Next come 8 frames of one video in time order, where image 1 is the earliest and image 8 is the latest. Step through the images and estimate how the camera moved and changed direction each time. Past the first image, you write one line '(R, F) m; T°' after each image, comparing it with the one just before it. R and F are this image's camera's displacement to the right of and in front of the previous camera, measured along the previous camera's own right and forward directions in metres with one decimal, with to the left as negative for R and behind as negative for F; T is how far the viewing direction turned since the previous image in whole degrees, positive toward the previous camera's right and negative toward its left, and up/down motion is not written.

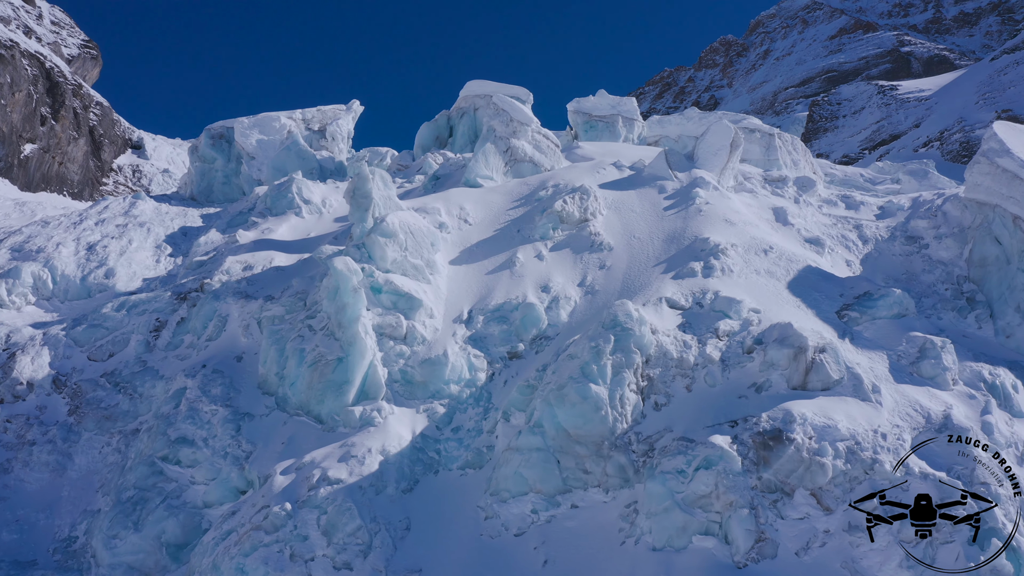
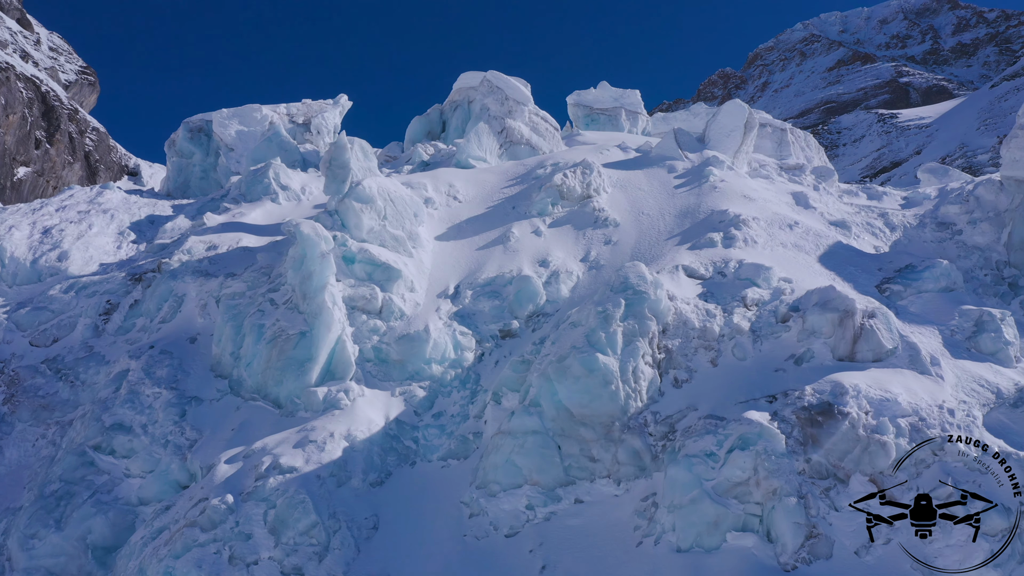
(+0.1, +2.1) m; 0°
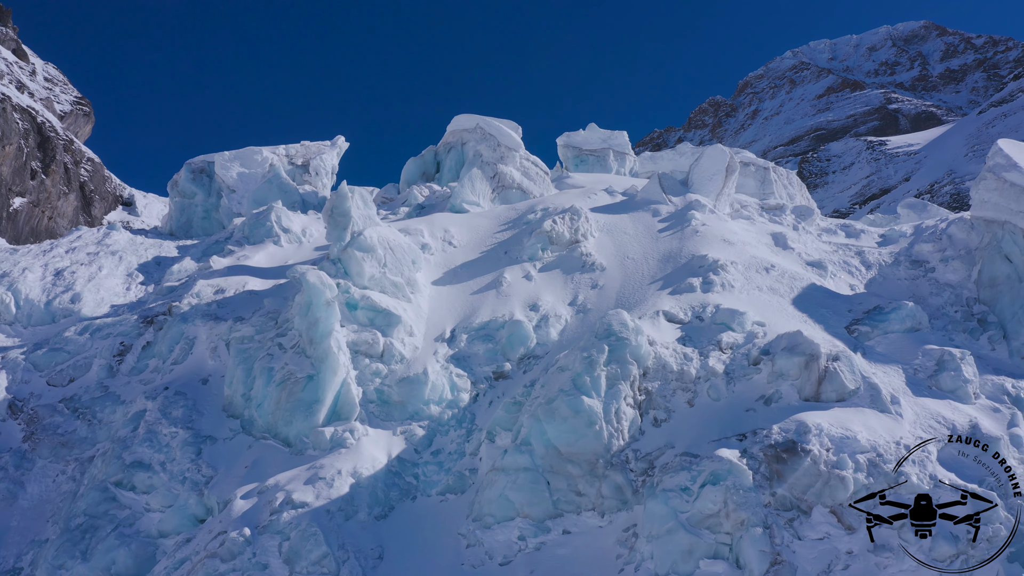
(0.0, -1.0) m; 0°
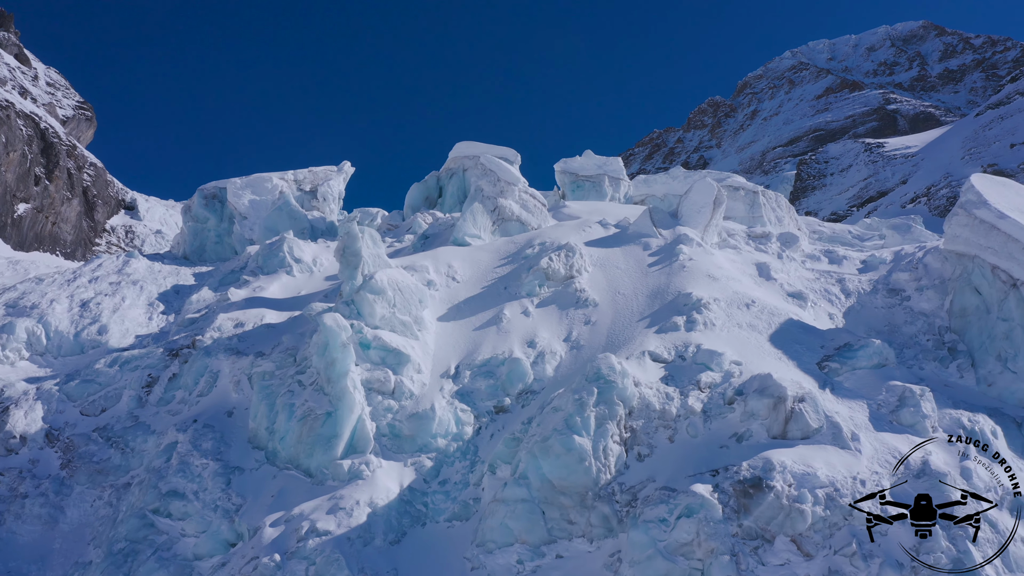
(0.0, -1.4) m; 0°
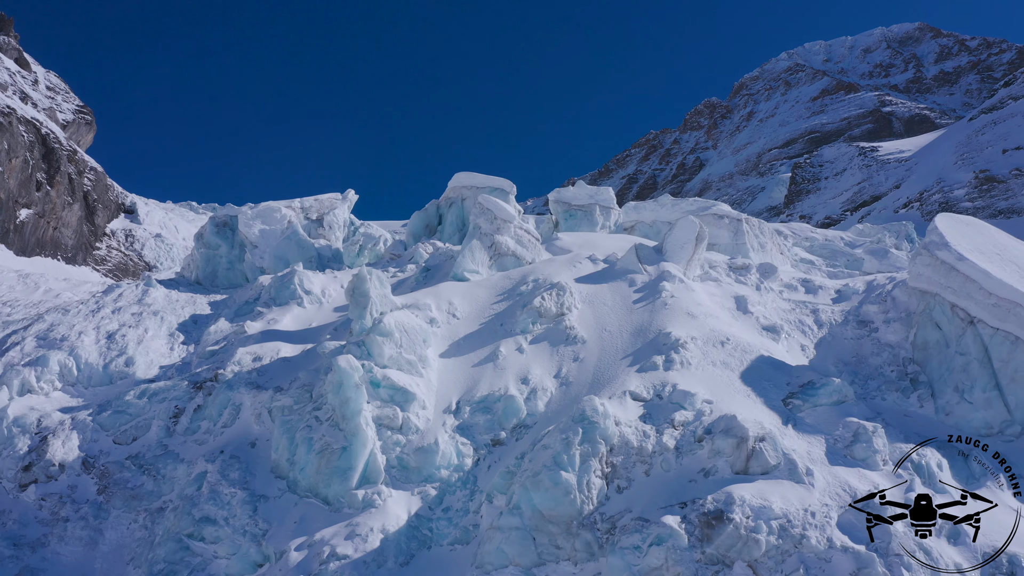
(0.0, -1.8) m; 0°
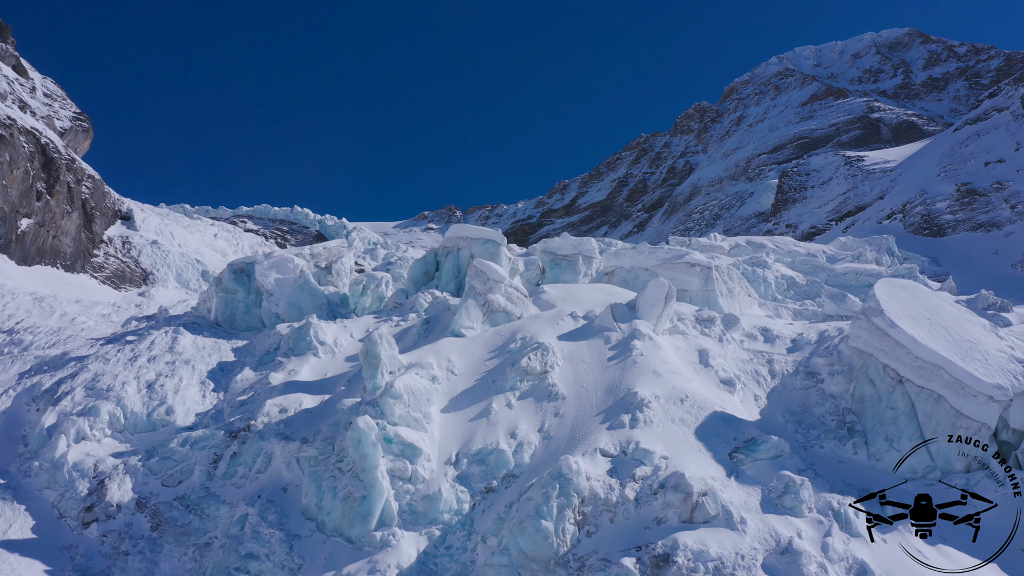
(0.0, -3.6) m; 0°
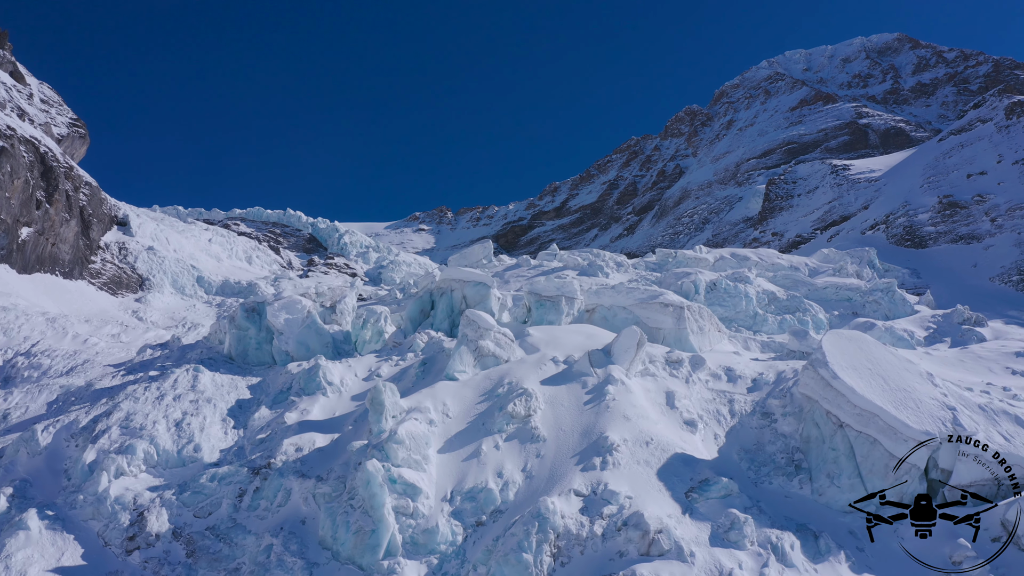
(+0.1, -3.6) m; 0°
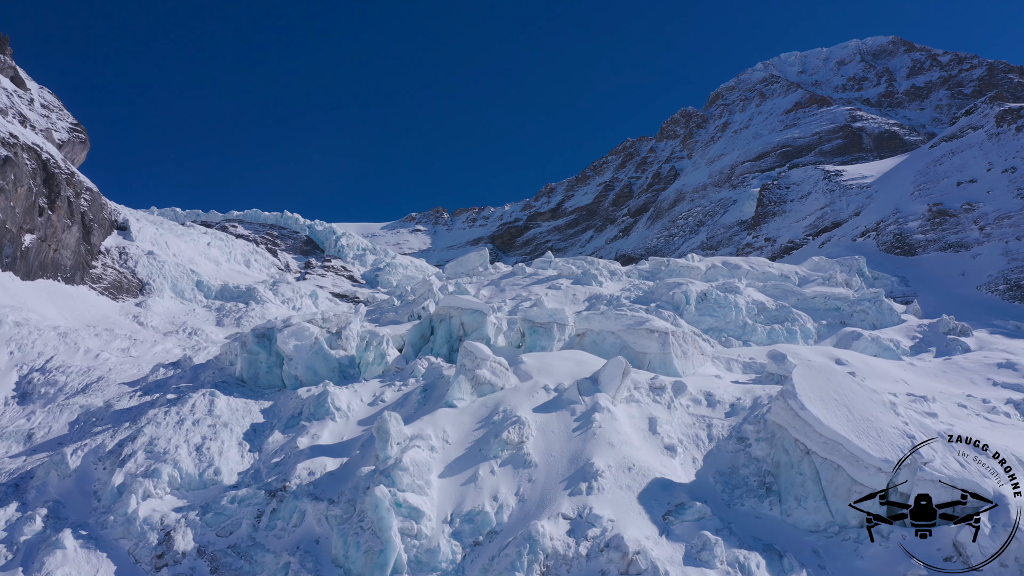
(0.0, -2.7) m; 0°
